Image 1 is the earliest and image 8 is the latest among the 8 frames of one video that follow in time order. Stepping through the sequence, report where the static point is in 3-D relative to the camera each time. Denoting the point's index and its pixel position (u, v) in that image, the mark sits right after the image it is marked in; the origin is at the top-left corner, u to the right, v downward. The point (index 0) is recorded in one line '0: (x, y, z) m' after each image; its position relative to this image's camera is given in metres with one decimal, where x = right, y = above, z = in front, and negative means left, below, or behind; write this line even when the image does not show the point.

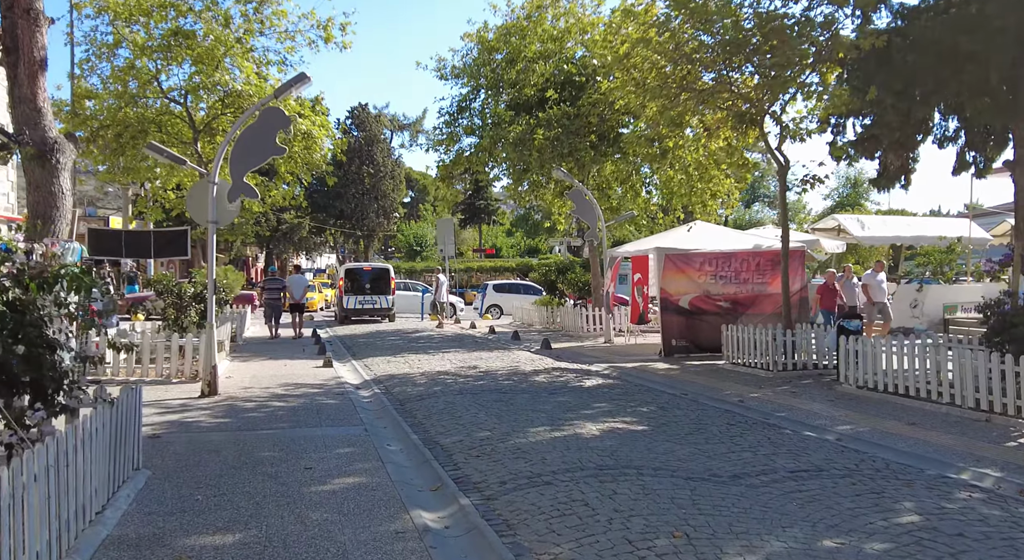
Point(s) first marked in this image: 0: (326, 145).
0: (-4.5, +3.2, +19.2) m
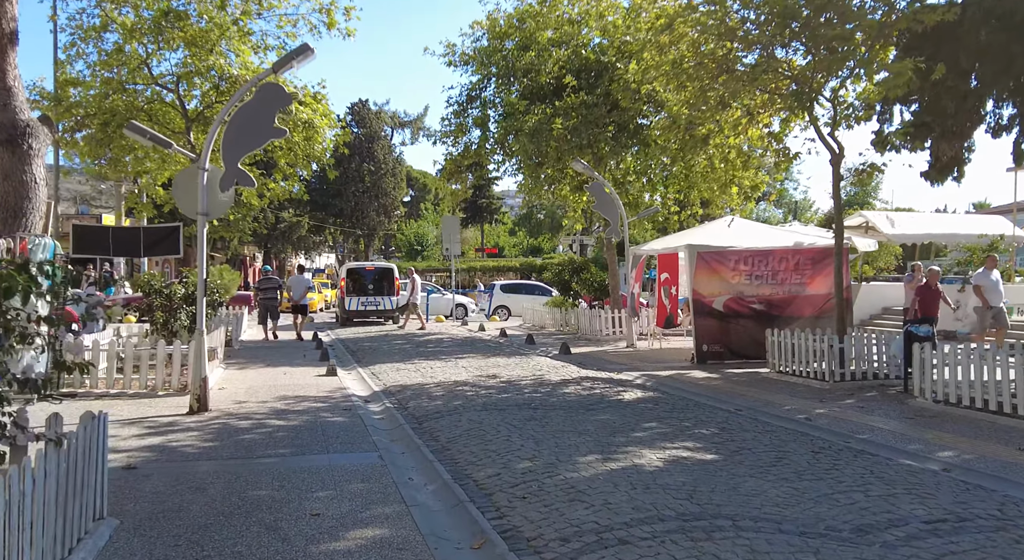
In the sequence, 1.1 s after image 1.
0: (-4.1, +3.2, +17.9) m
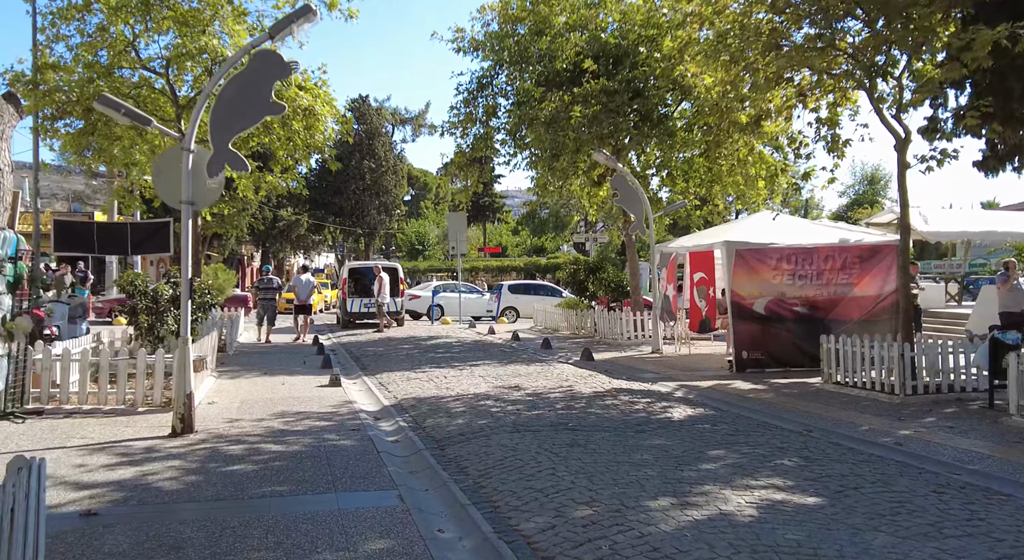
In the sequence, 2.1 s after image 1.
0: (-3.8, +3.2, +16.7) m
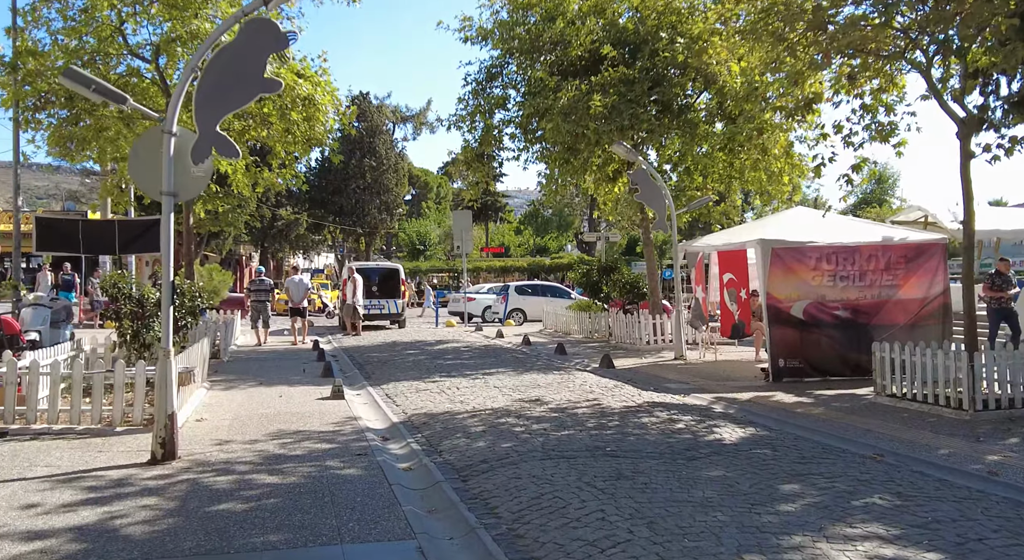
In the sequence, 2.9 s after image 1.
0: (-3.6, +3.2, +15.7) m
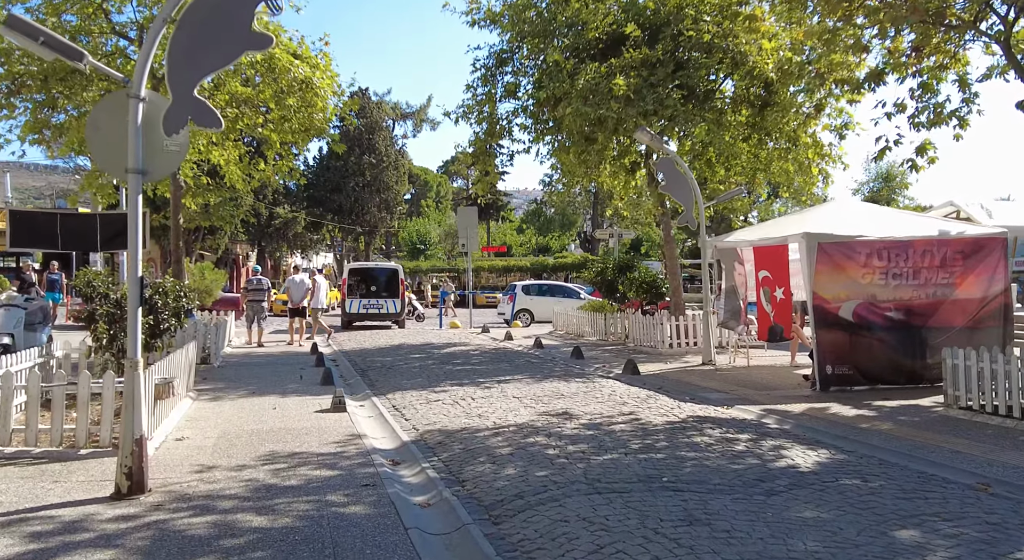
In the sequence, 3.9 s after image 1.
0: (-3.3, +3.2, +14.6) m
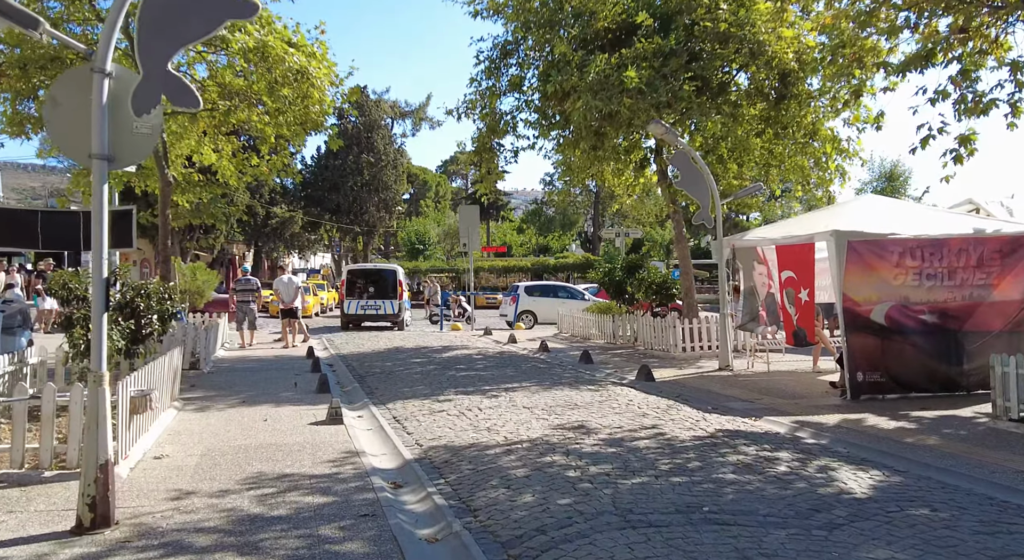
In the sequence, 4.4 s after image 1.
0: (-3.2, +3.2, +13.9) m
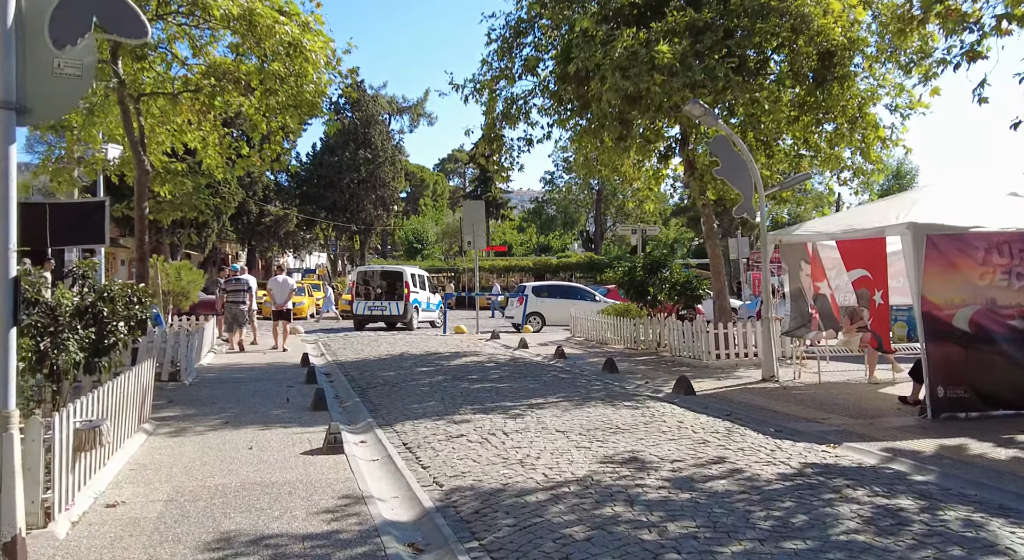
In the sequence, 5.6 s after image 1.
0: (-3.0, +3.2, +12.5) m
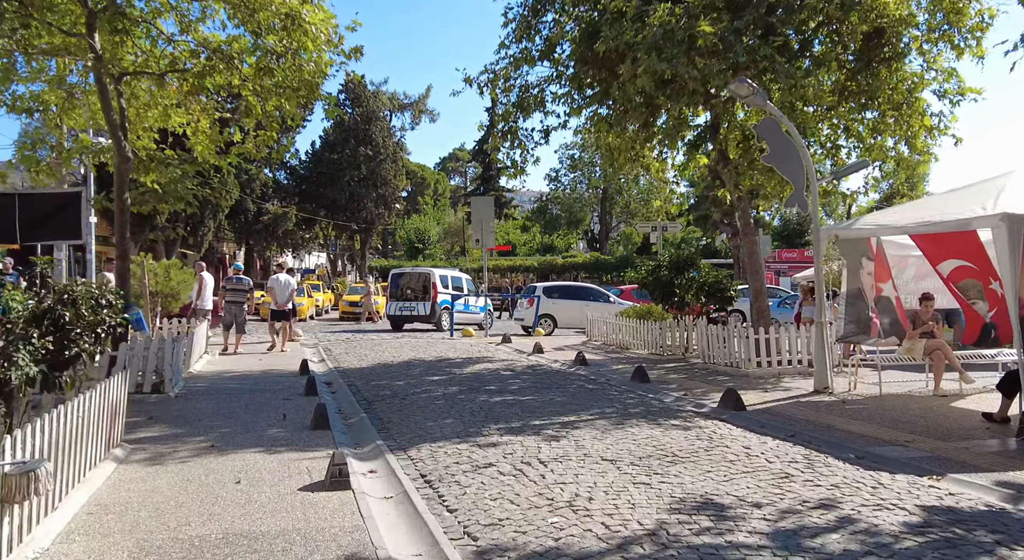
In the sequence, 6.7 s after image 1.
0: (-2.7, +3.2, +11.3) m
